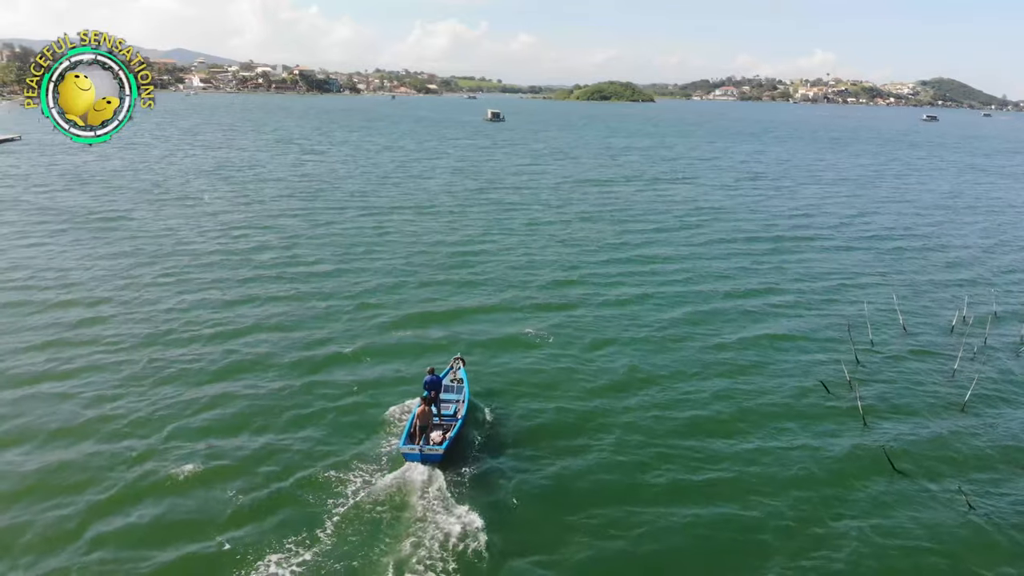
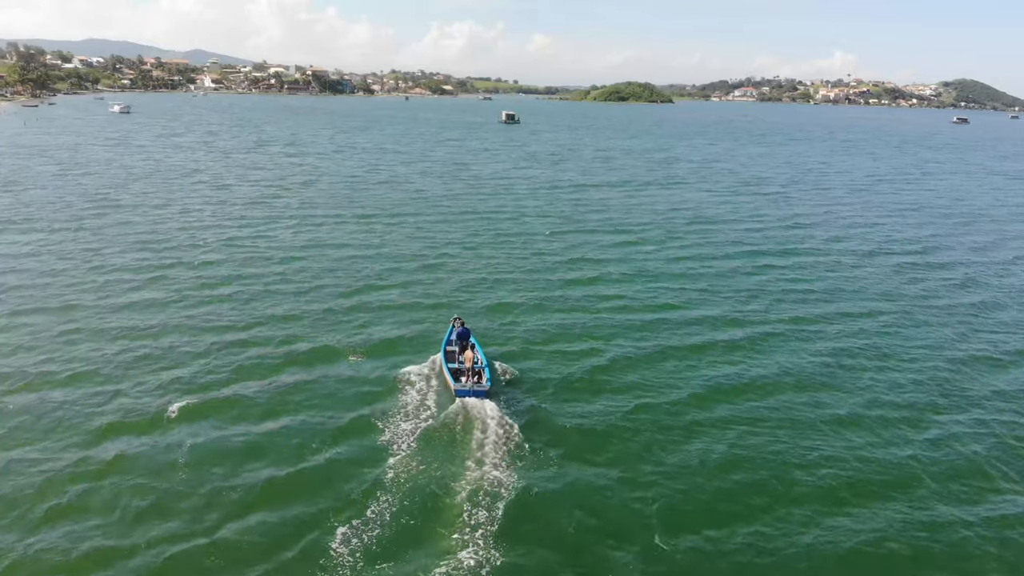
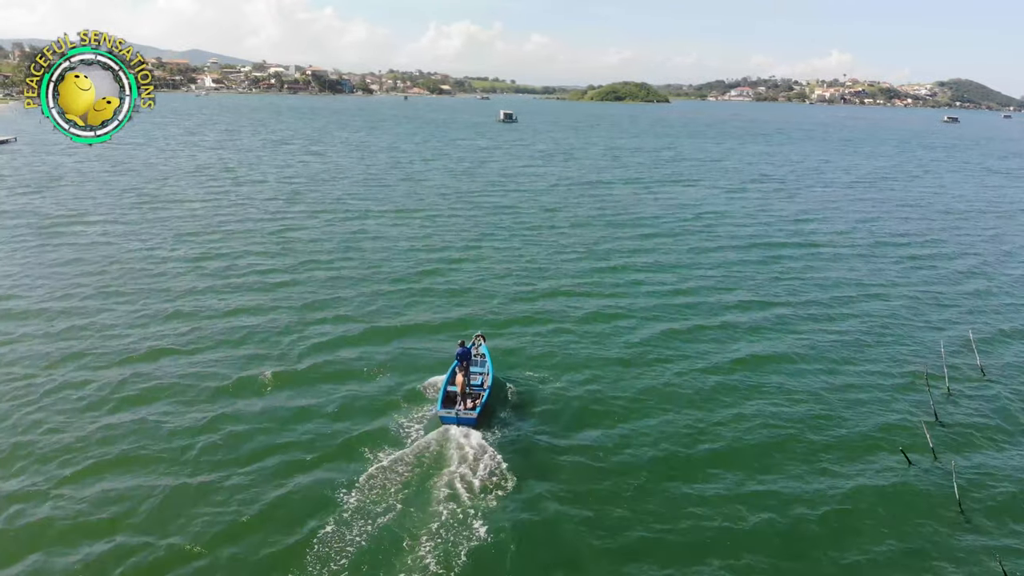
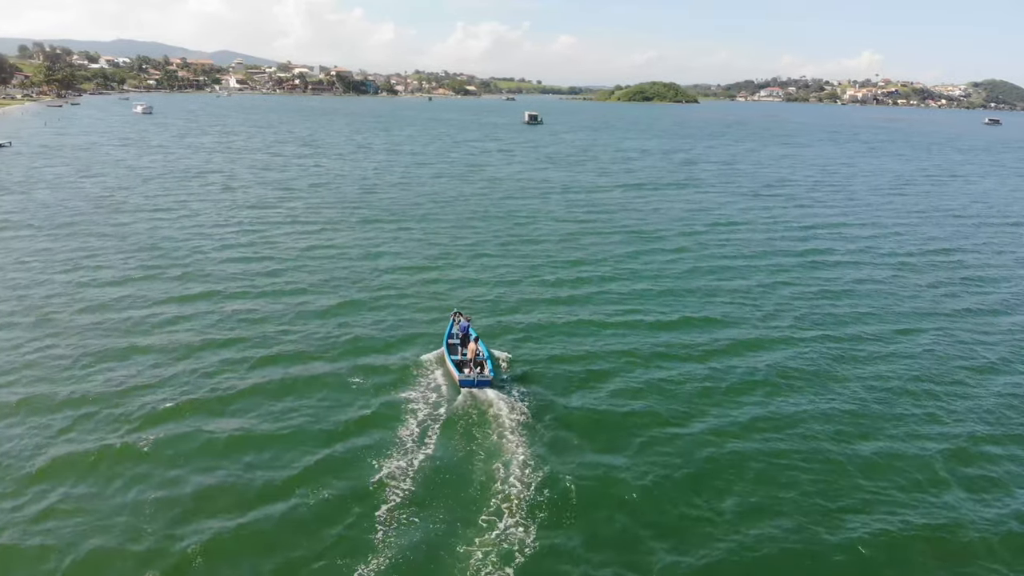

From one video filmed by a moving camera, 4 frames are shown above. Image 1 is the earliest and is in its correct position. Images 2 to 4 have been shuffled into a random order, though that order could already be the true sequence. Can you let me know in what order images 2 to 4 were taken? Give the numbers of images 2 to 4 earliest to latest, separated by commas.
3, 2, 4
